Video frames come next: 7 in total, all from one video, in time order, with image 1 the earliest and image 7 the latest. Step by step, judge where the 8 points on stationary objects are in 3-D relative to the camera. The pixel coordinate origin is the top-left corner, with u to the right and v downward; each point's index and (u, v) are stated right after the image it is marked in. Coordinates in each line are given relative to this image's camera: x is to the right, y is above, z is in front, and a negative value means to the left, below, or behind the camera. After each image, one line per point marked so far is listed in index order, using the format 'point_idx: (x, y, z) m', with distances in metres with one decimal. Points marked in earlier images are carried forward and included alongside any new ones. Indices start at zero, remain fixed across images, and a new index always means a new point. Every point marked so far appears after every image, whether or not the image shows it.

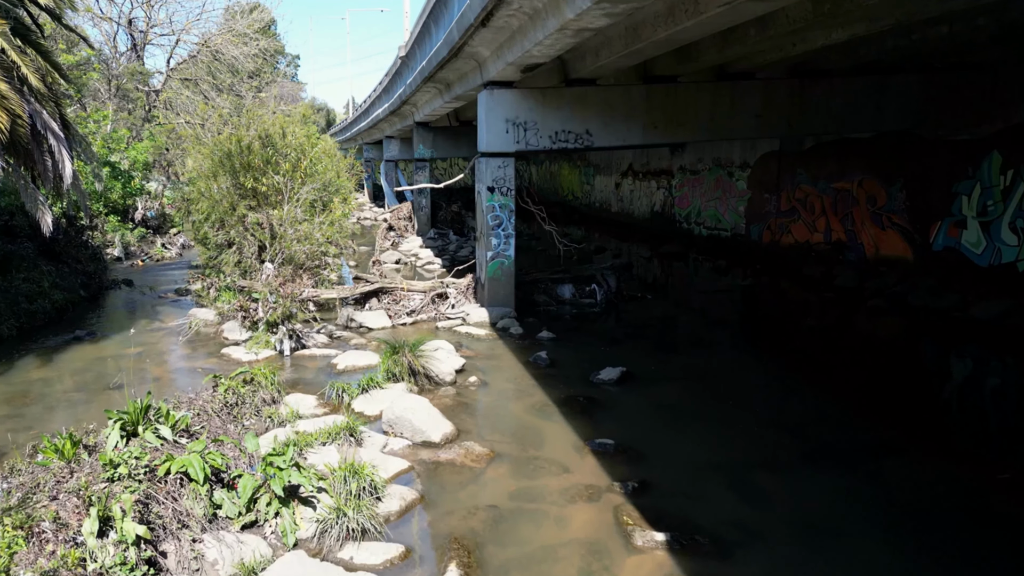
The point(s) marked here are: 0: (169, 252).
0: (-10.0, +1.1, +19.0) m
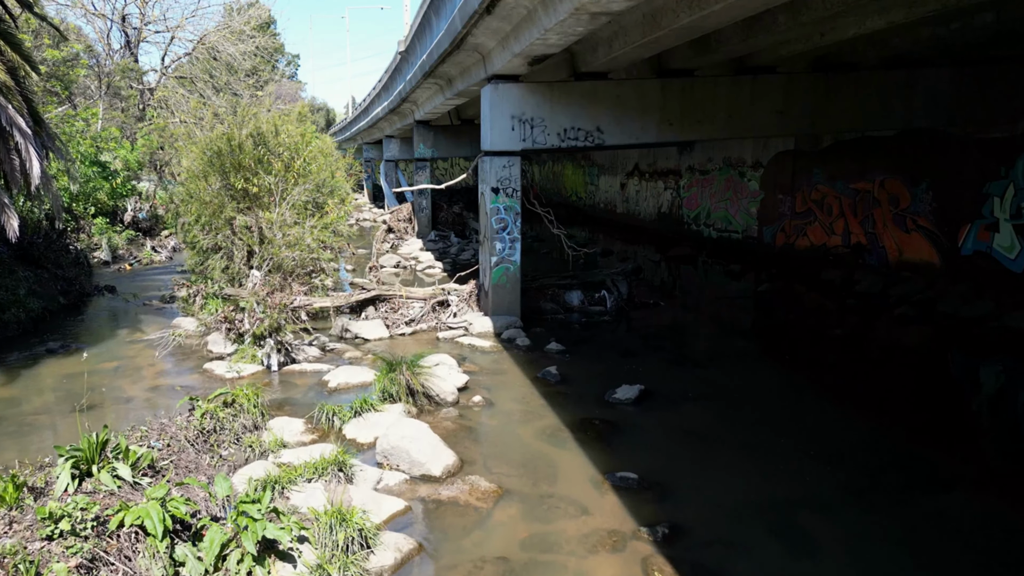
0: (-9.9, +0.9, +18.2) m
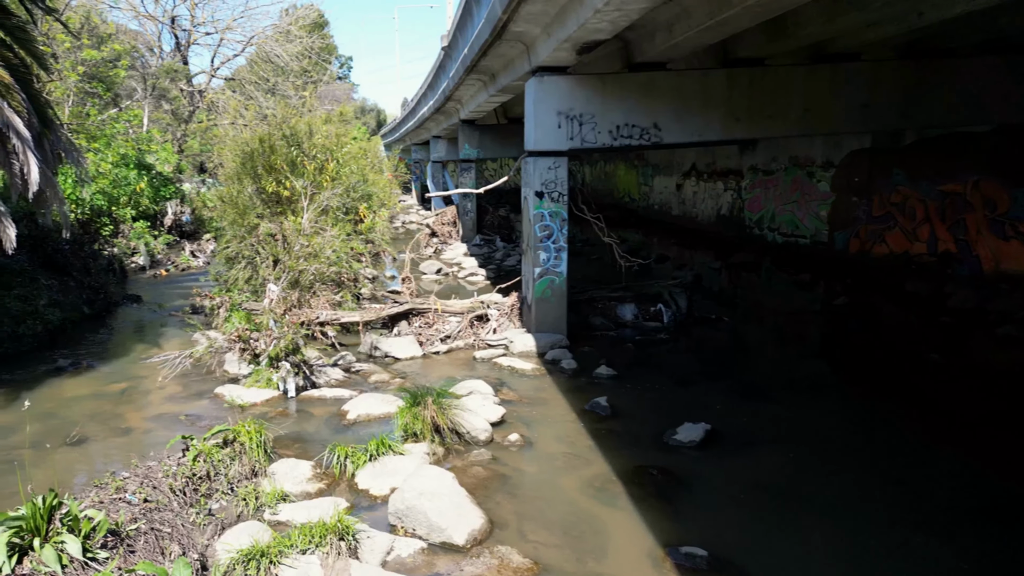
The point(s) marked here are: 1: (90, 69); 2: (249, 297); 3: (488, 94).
0: (-8.6, +0.8, +17.8) m
1: (-11.1, +5.8, +17.2) m
2: (-4.2, -0.1, +10.5) m
3: (-0.5, +4.4, +14.9) m
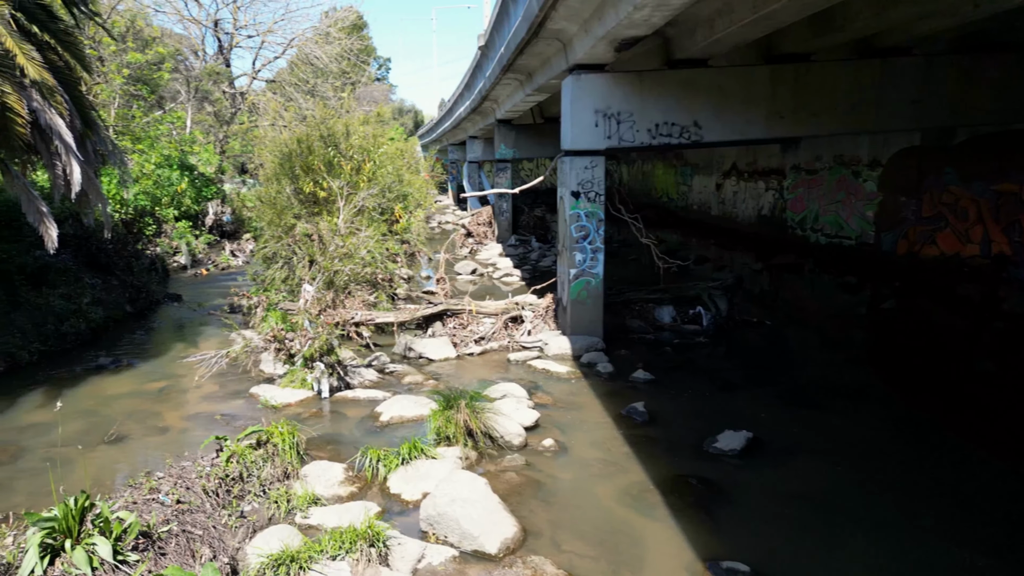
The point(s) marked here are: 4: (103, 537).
0: (-7.6, +0.8, +18.1) m
1: (-10.2, +5.8, +17.6) m
2: (-3.6, -0.1, +10.6) m
3: (+0.3, +4.4, +14.7) m
4: (-2.4, -1.5, +3.9) m
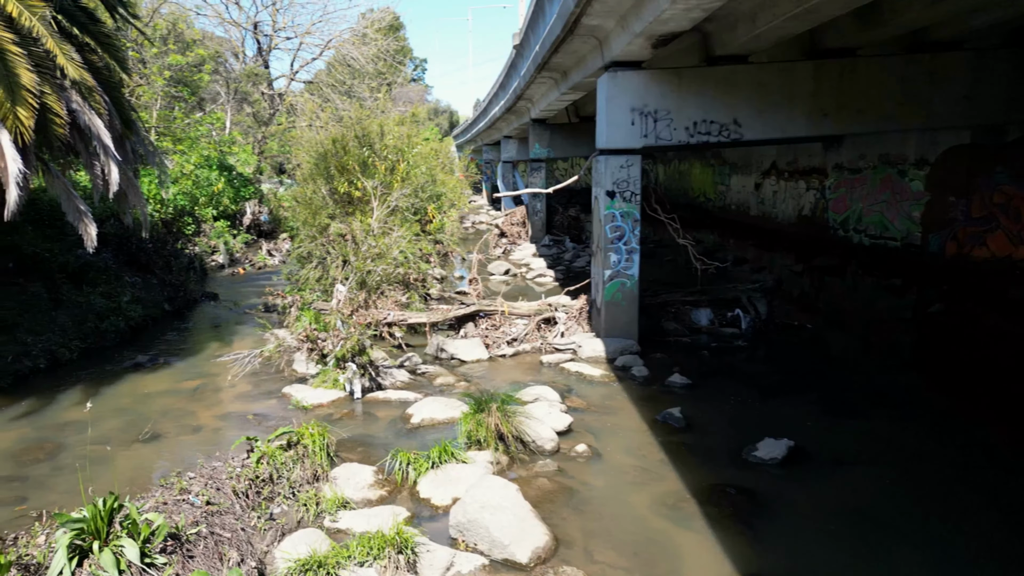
0: (-6.7, +0.8, +18.3) m
1: (-9.2, +5.9, +18.0) m
2: (-3.1, -0.1, +10.6) m
3: (+1.1, +4.4, +14.6) m
4: (-2.3, -1.5, +3.9) m
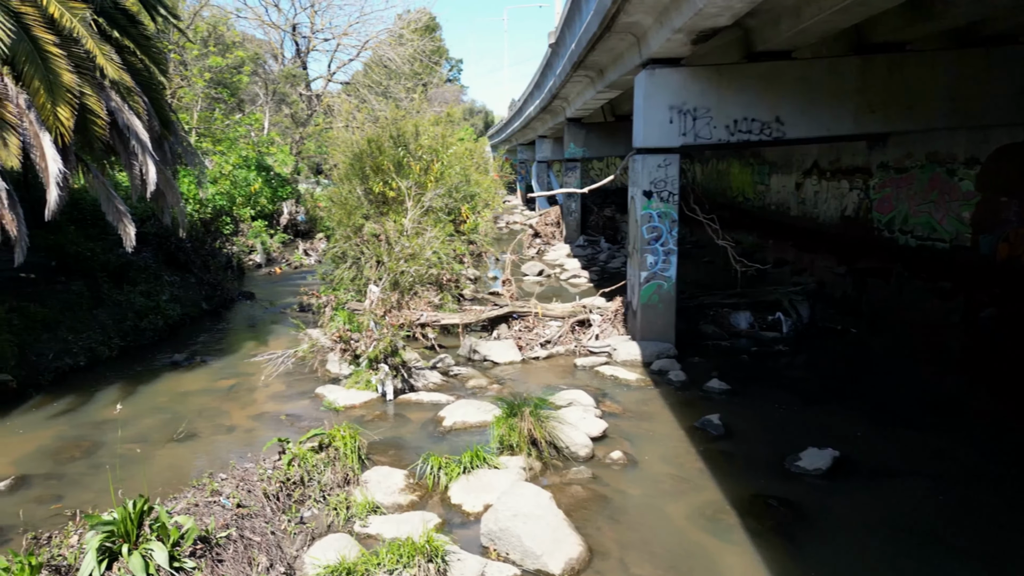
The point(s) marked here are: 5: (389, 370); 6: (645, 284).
0: (-5.8, +0.8, +18.5) m
1: (-8.3, +5.9, +18.3) m
2: (-2.6, -0.1, +10.6) m
3: (+1.8, +4.3, +14.4) m
4: (-2.1, -1.5, +3.9) m
5: (-1.5, -1.0, +8.0) m
6: (+2.0, +0.1, +9.8) m
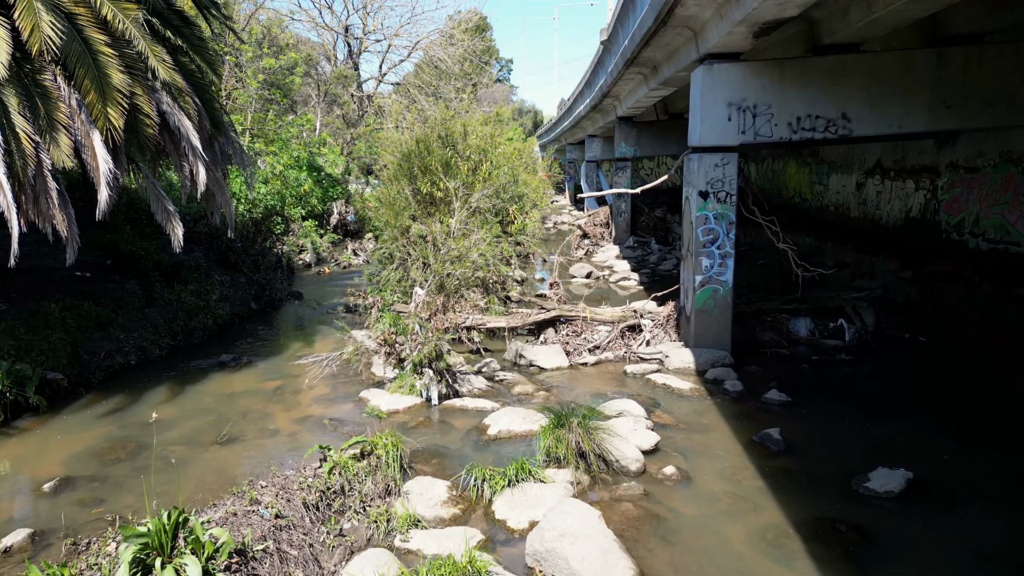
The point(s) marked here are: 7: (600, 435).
0: (-4.4, +0.9, +18.6) m
1: (-6.9, +6.0, +18.6) m
2: (-1.8, -0.1, +10.5) m
3: (+2.9, +4.3, +13.9) m
4: (-1.8, -1.5, +3.8) m
5: (-0.9, -1.0, +7.8) m
6: (+2.7, 0.0, +9.4) m
7: (+0.8, -1.4, +6.4) m
